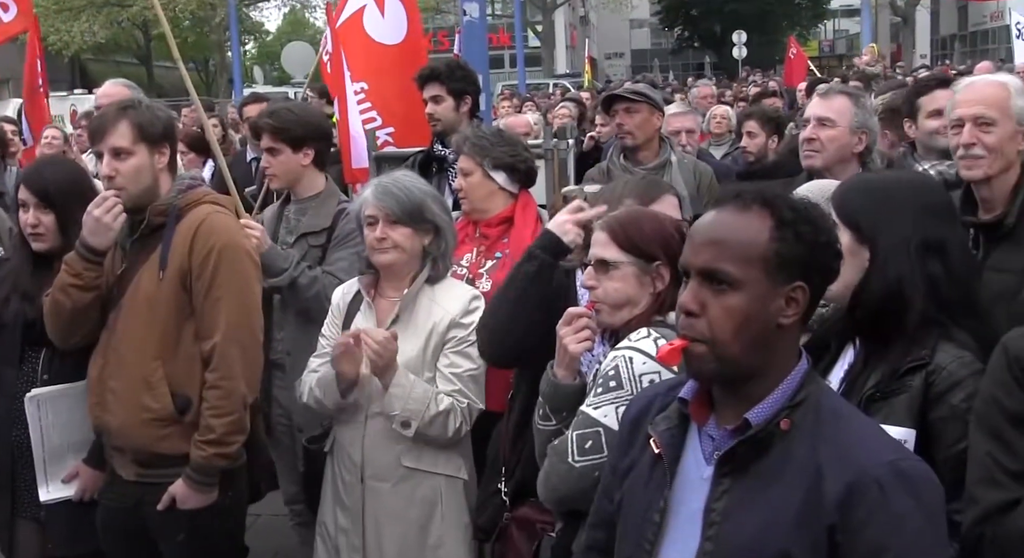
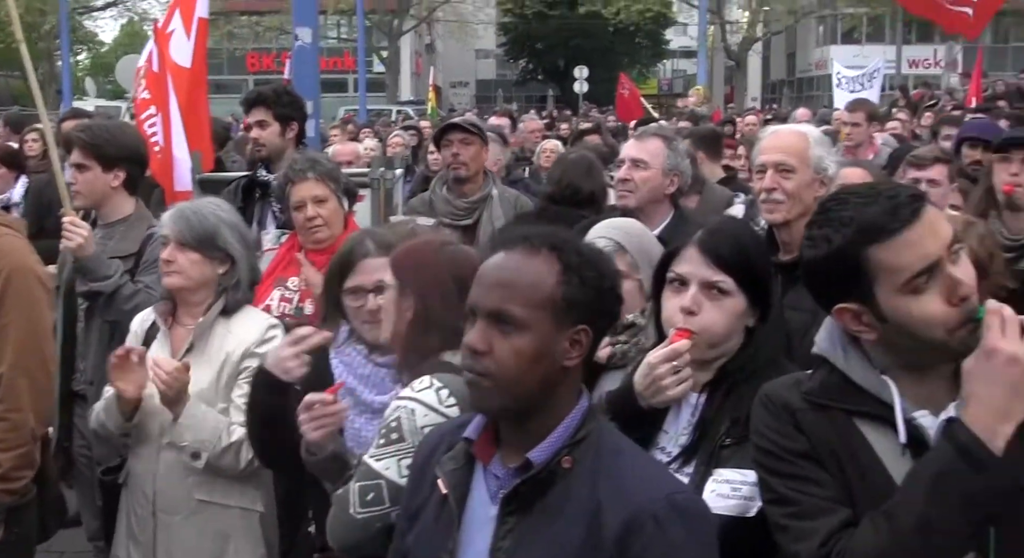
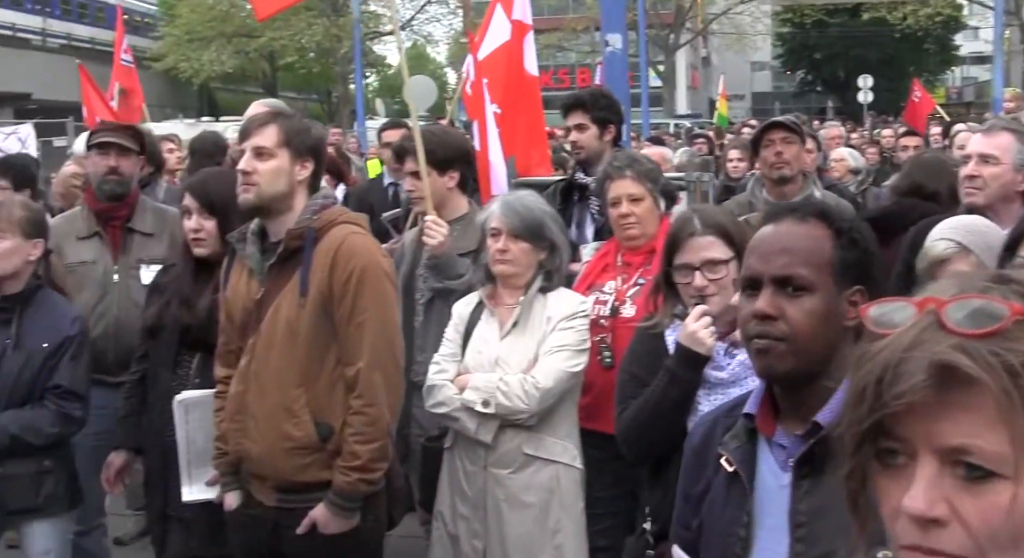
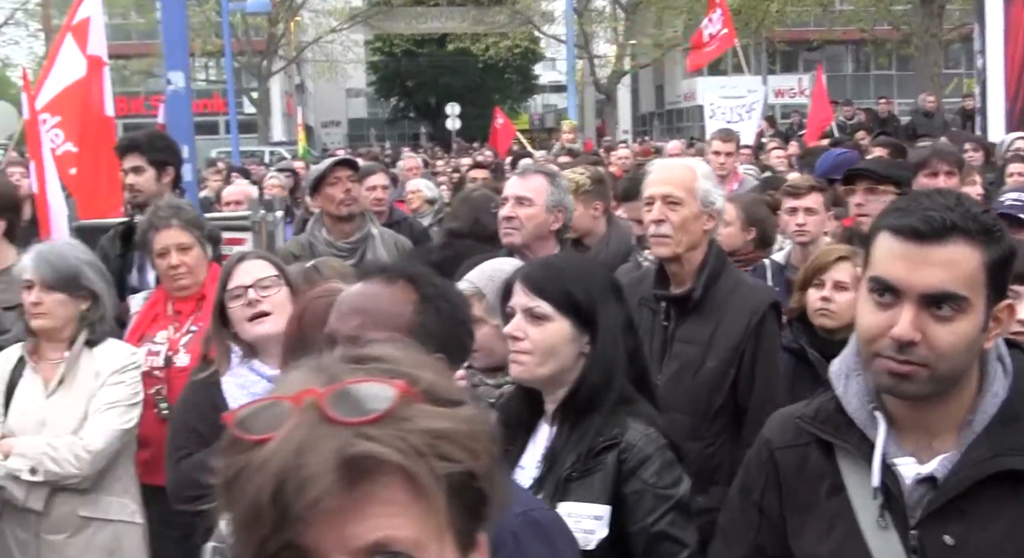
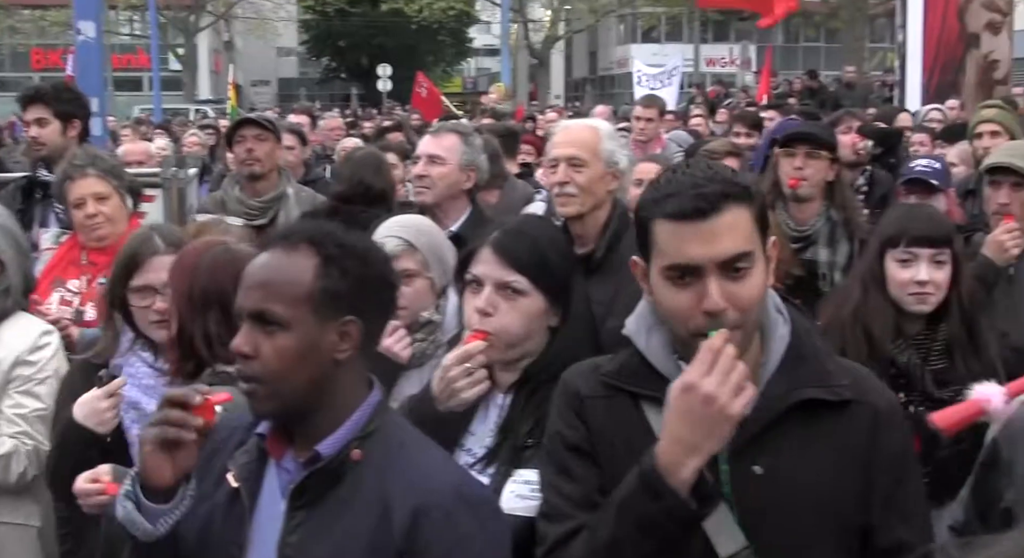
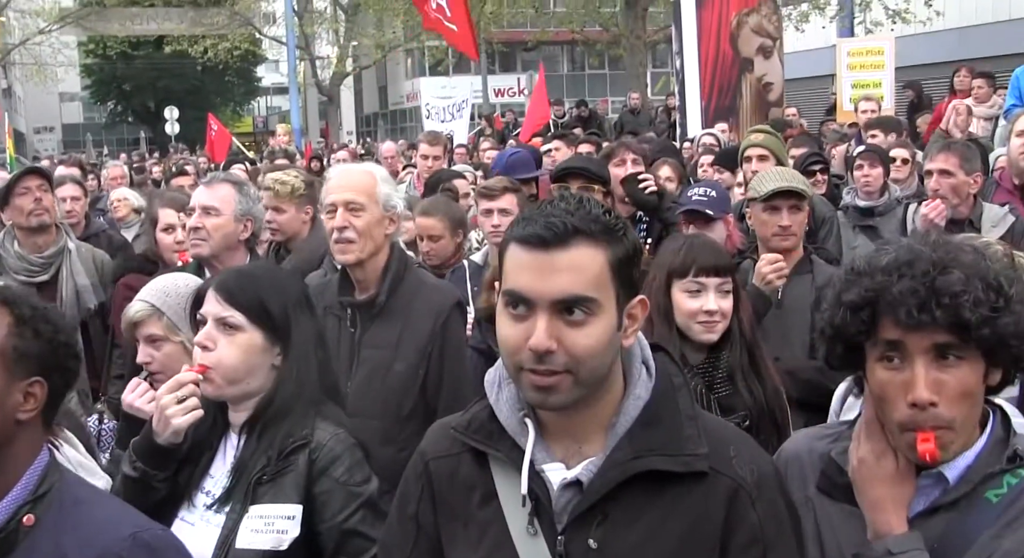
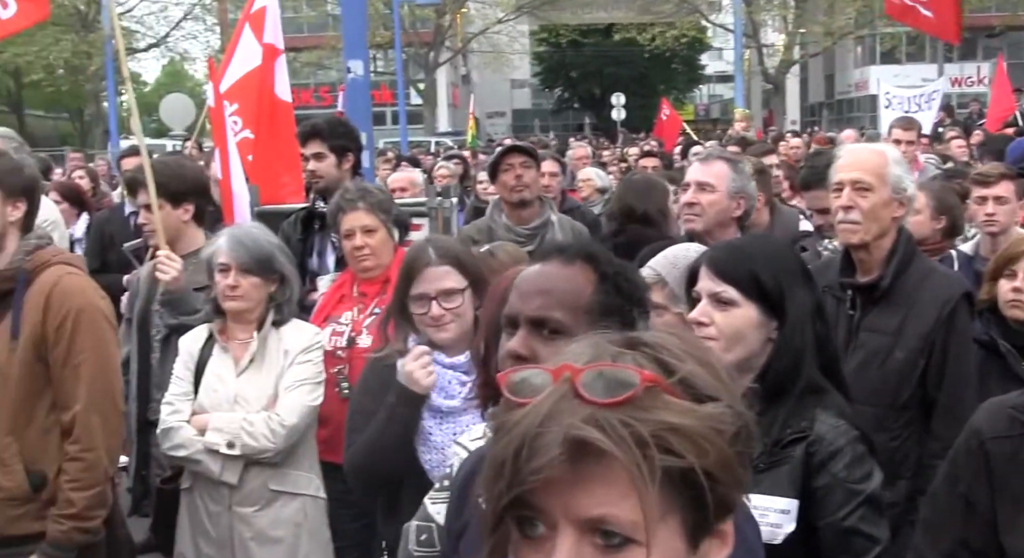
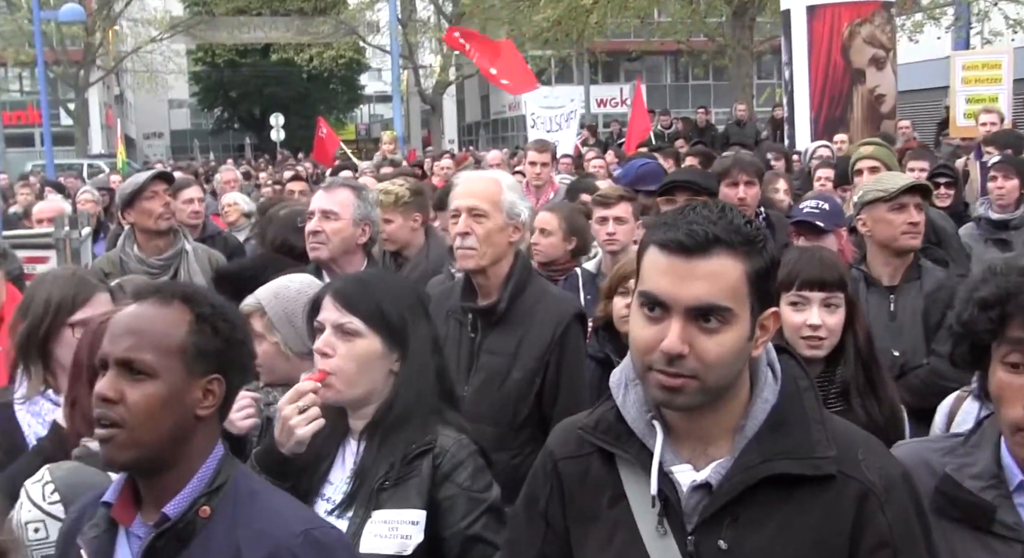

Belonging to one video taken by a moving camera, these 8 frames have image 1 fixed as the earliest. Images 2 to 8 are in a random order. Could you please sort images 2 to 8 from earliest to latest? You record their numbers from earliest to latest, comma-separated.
2, 5, 6, 8, 4, 7, 3
